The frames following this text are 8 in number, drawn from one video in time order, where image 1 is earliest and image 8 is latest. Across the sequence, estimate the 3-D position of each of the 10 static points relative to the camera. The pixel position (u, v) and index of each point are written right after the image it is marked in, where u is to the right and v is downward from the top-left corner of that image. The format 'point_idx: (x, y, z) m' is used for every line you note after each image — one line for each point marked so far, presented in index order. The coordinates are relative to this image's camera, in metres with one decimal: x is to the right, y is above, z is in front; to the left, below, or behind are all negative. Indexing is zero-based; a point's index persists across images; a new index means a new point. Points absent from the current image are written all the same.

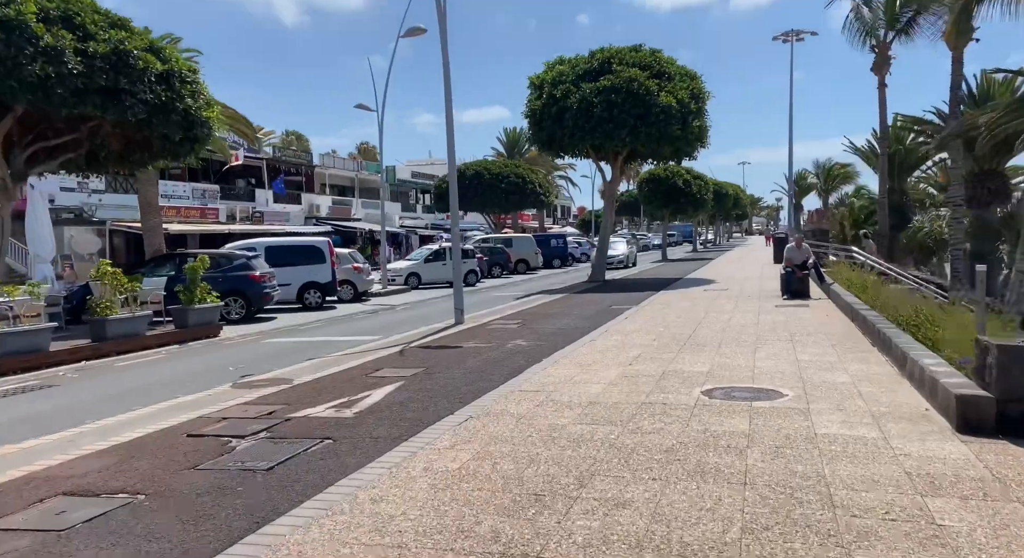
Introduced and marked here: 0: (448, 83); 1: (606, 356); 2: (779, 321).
0: (-1.3, +3.8, +15.5) m
1: (+1.2, -1.0, +10.2) m
2: (+4.7, -0.7, +13.9) m
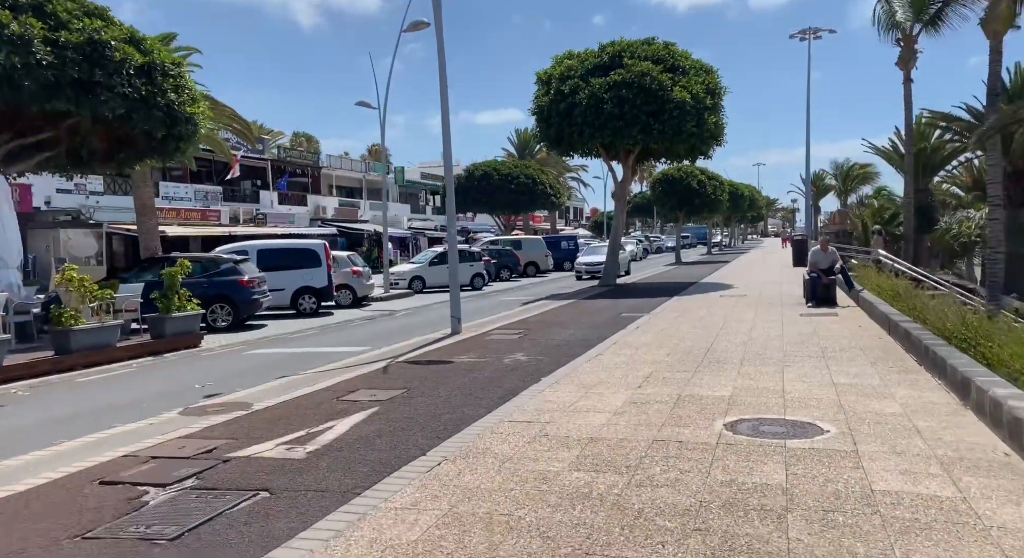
0: (-1.3, +3.7, +14.4) m
1: (+1.2, -1.1, +9.0) m
2: (+4.7, -0.8, +12.6) m
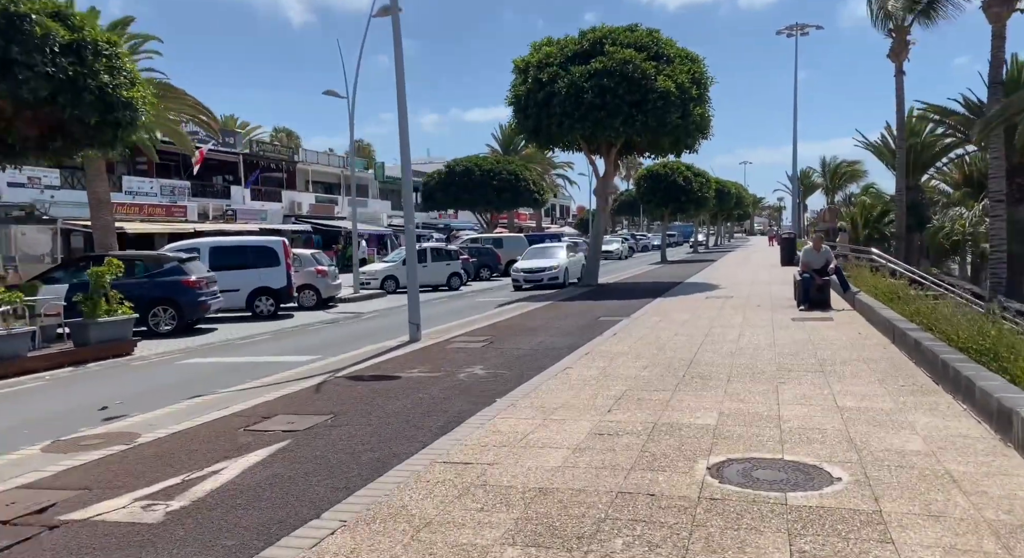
0: (-1.8, +3.7, +13.0) m
1: (+0.7, -1.1, +7.7) m
2: (+4.2, -0.9, +11.3) m
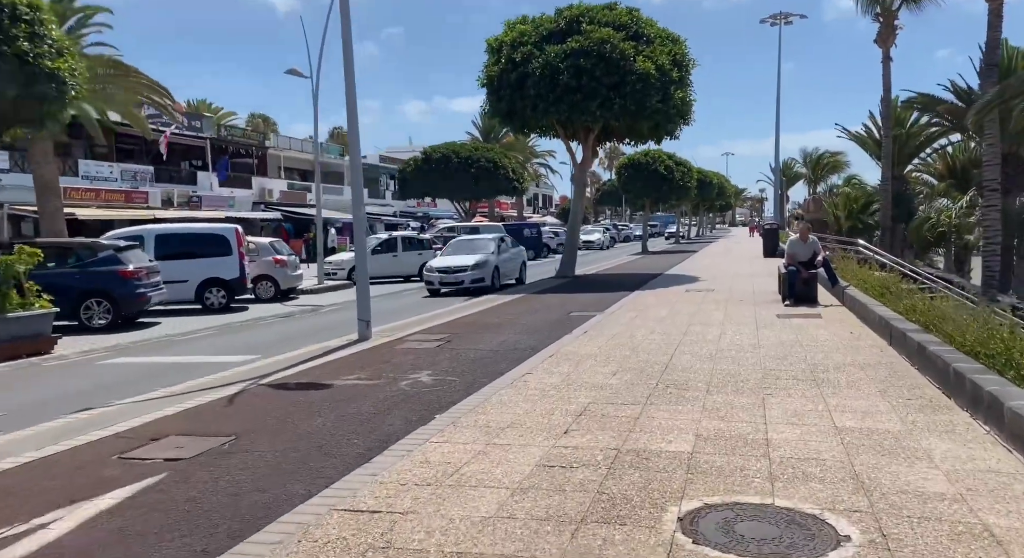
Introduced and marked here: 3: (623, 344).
0: (-2.4, +3.8, +11.7) m
1: (+0.2, -1.1, +6.6) m
2: (+3.6, -0.8, +10.3) m
3: (+1.4, -0.8, +10.2) m
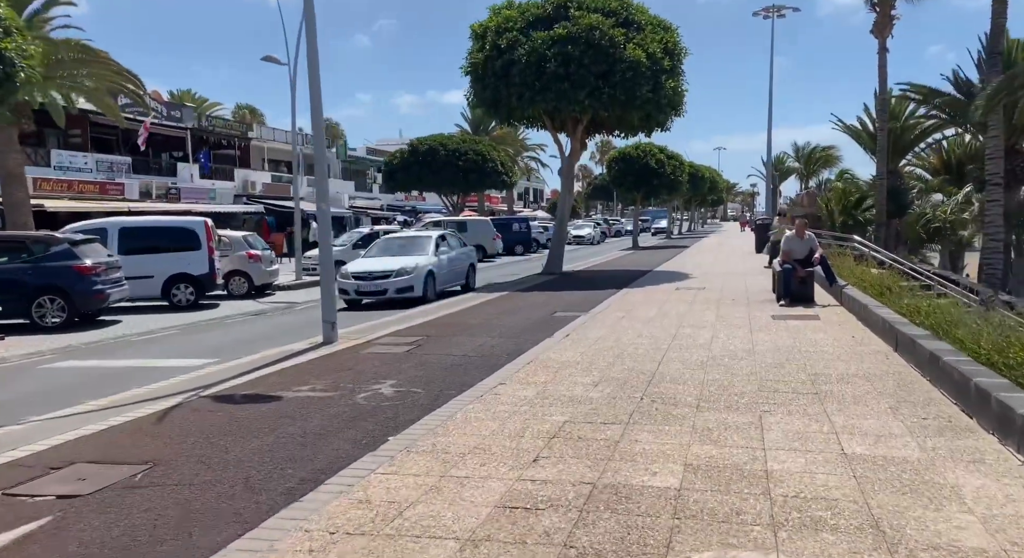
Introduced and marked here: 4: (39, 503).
0: (-2.7, +3.8, +10.8) m
1: (-0.1, -1.1, +5.8) m
2: (+3.3, -0.8, +9.5) m
3: (+1.1, -0.8, +9.4) m
4: (-2.6, -1.3, +4.4) m
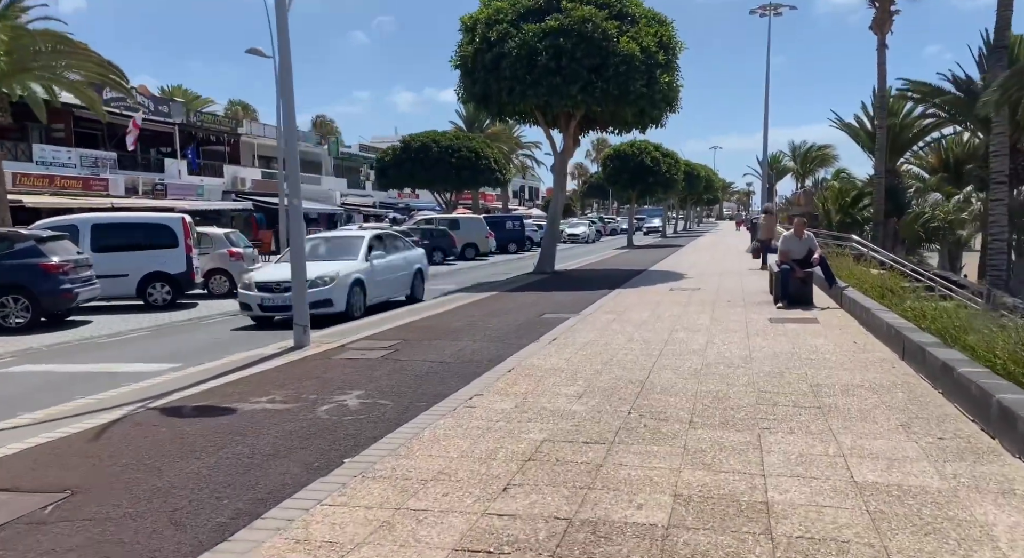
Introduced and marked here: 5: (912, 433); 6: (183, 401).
0: (-2.9, +3.8, +10.2) m
1: (-0.3, -1.1, +5.2) m
2: (+3.1, -0.8, +8.9) m
3: (+0.9, -0.9, +8.8) m
4: (-2.8, -1.3, +3.8) m
5: (+2.8, -1.1, +5.4) m
6: (-2.8, -1.0, +6.8) m
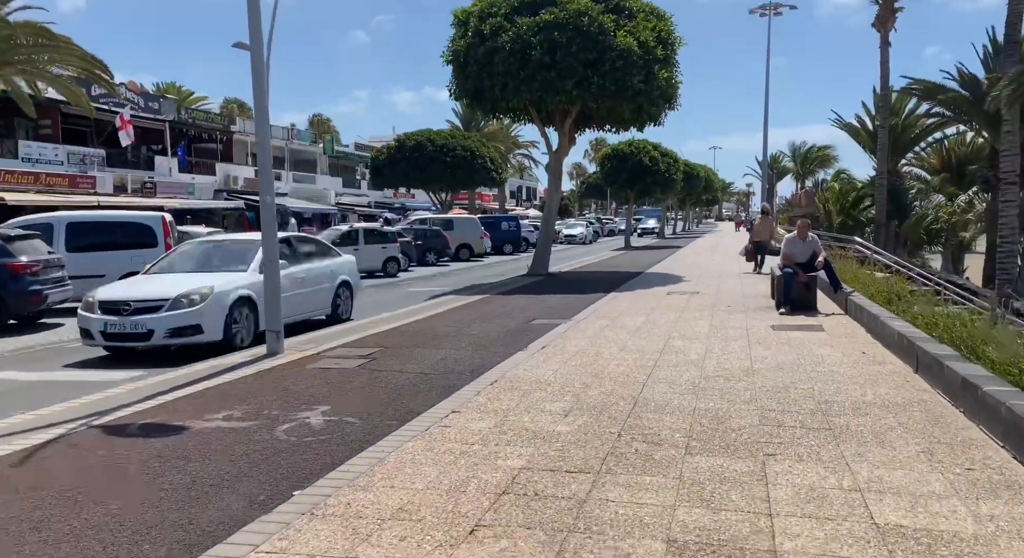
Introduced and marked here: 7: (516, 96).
0: (-3.1, +3.8, +9.6) m
1: (-0.4, -1.2, +4.6) m
2: (+2.9, -0.9, +8.3) m
3: (+0.8, -0.9, +8.2) m
4: (-3.0, -1.3, +3.2) m
5: (+2.6, -1.1, +4.9) m
6: (-3.0, -1.1, +6.2) m
7: (+0.1, +4.5, +19.6) m
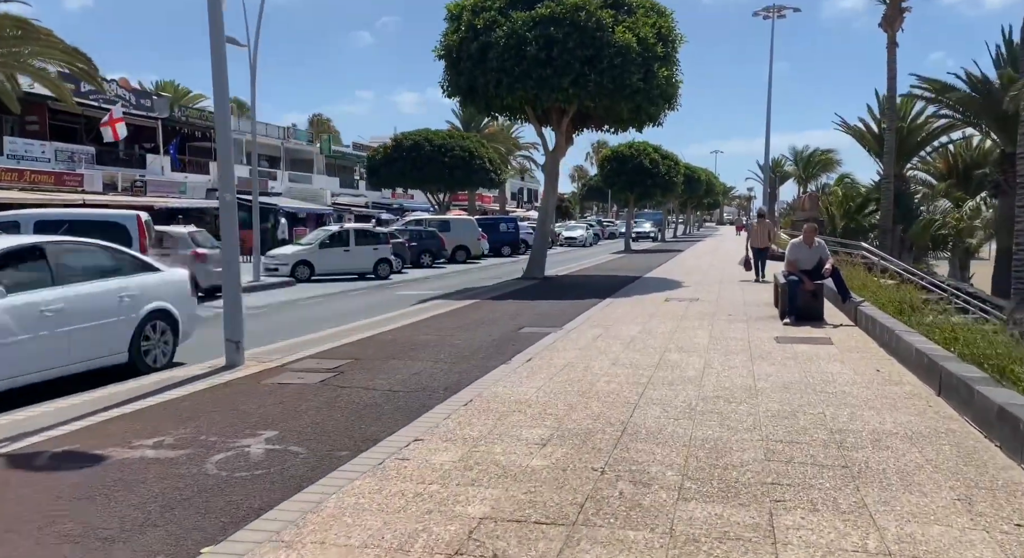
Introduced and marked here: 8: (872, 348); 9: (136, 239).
0: (-3.2, +3.7, +8.9) m
1: (-0.6, -1.3, +3.8) m
2: (+2.7, -1.0, +7.6) m
3: (+0.6, -1.0, +7.5) m
4: (-3.2, -1.3, +2.4) m
5: (+2.4, -1.2, +4.1) m
6: (-3.2, -1.1, +5.4) m
7: (0.0, +4.4, +18.8) m
8: (+4.3, -0.8, +9.4) m
9: (-7.4, +0.8, +15.6) m
